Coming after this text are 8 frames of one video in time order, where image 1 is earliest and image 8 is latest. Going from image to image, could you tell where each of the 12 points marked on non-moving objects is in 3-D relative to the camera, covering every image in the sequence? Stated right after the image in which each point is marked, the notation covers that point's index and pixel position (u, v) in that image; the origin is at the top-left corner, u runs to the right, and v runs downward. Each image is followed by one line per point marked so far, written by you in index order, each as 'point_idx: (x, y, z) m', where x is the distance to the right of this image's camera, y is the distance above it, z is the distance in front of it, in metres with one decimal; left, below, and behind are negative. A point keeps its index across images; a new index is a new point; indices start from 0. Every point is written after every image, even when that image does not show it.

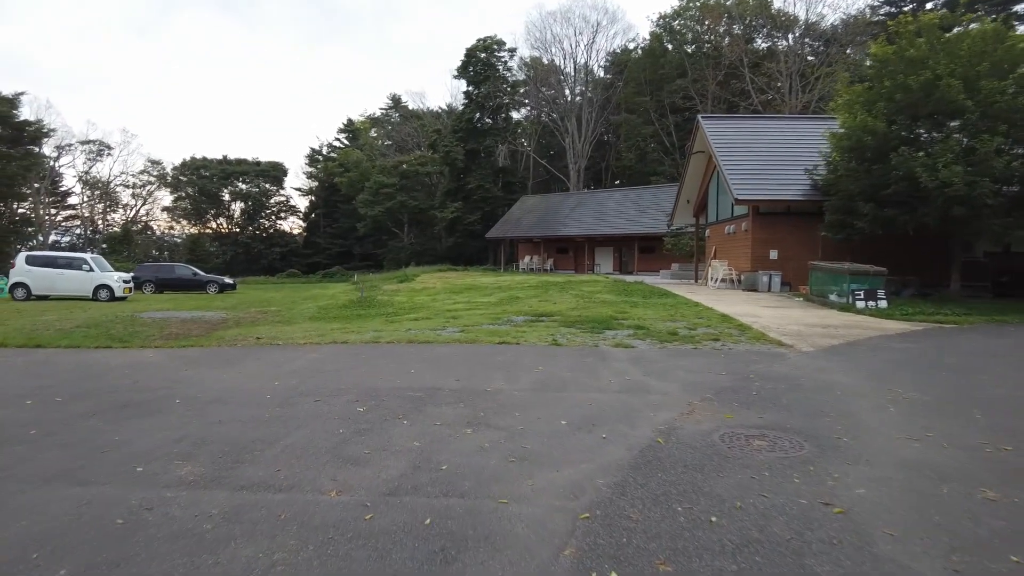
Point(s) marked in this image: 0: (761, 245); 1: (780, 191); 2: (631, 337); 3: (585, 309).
0: (+7.2, +1.3, +19.1) m
1: (+7.5, +2.7, +18.4) m
2: (+1.7, -0.7, +9.9) m
3: (+1.5, -0.5, +14.0) m
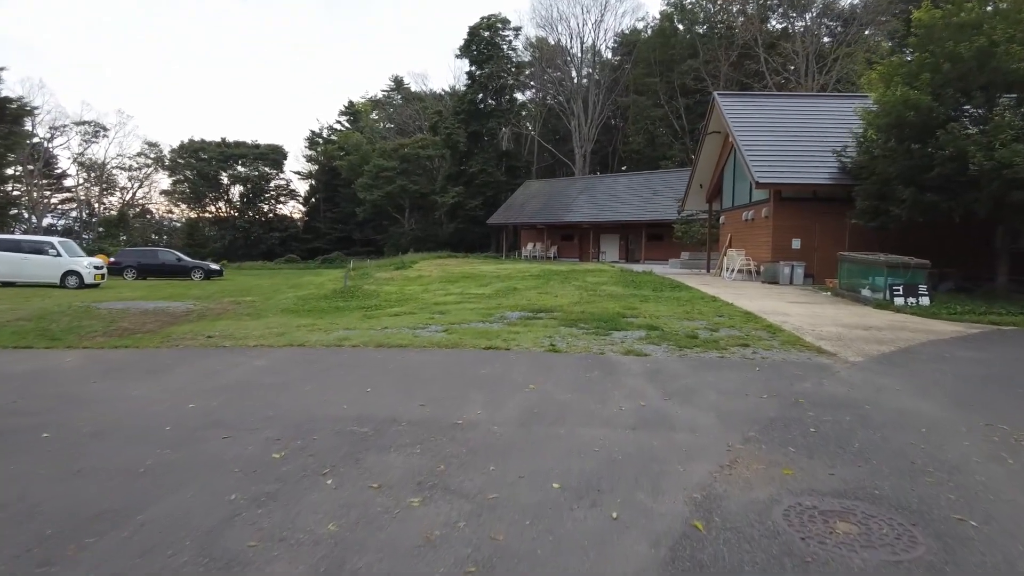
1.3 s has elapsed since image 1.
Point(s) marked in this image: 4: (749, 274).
0: (+7.1, +1.5, +17.5) m
1: (+7.4, +2.9, +16.8) m
2: (+1.6, -0.7, +8.3) m
3: (+1.4, -0.3, +12.4) m
4: (+6.8, +0.4, +18.9) m
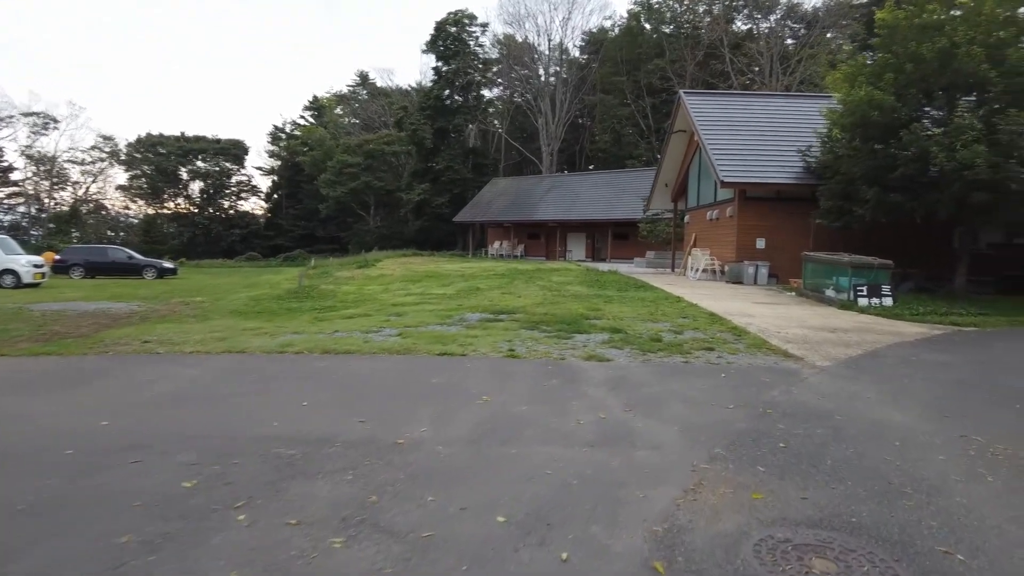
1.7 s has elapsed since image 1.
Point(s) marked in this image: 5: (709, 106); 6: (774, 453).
0: (+6.2, +1.5, +17.4) m
1: (+6.5, +2.9, +16.7) m
2: (+1.1, -0.7, +8.0) m
3: (+0.7, -0.3, +12.1) m
4: (+5.7, +0.4, +18.8) m
5: (+5.8, +5.4, +19.3) m
6: (+1.7, -1.0, +4.2) m
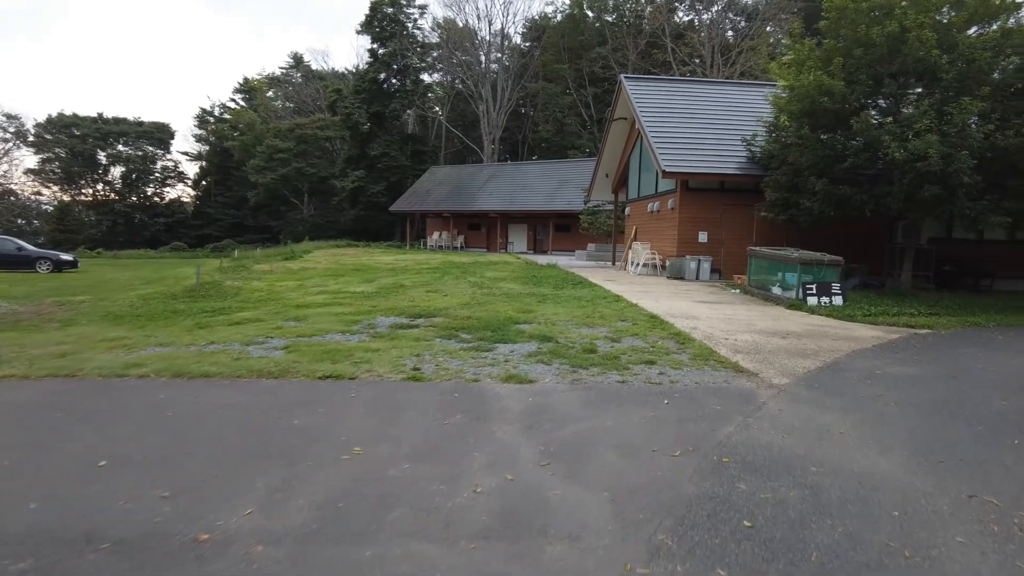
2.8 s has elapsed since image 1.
0: (+4.4, +1.6, +16.5) m
1: (+4.8, +3.0, +15.8) m
2: (+0.2, -0.7, +6.7) m
3: (-0.6, -0.3, +10.8) m
4: (+3.9, +0.5, +17.9) m
5: (+3.9, +5.5, +18.4) m
6: (+1.0, -1.1, +3.0) m
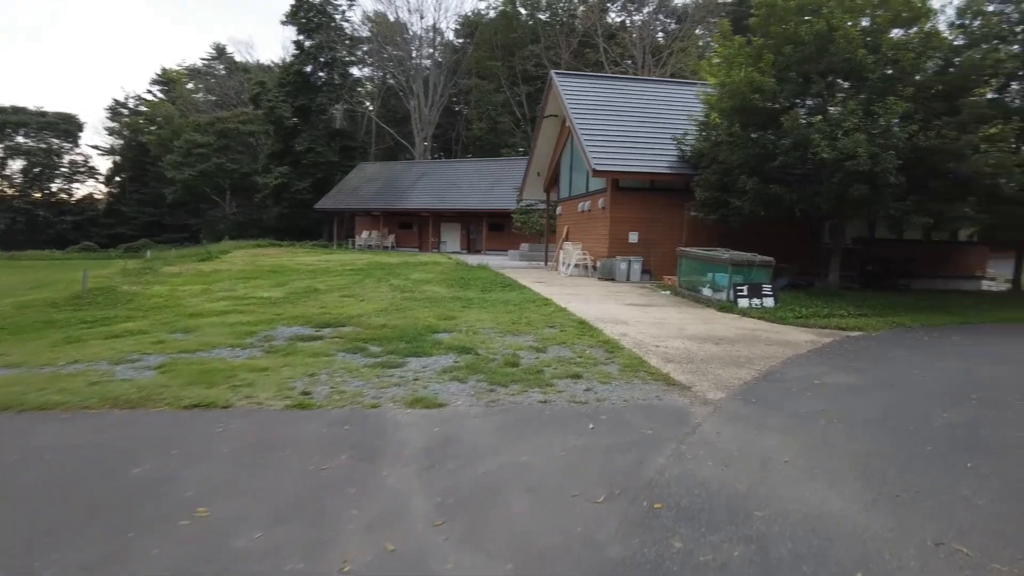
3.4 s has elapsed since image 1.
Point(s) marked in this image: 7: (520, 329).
0: (+2.6, +1.5, +16.1) m
1: (+3.1, +3.0, +15.5) m
2: (-0.7, -0.8, +6.0) m
3: (-1.8, -0.4, +9.9) m
4: (+2.0, +0.5, +17.4) m
5: (+1.9, +5.4, +17.9) m
6: (+0.6, -1.2, +2.3) m
7: (+0.1, -0.5, +8.7) m
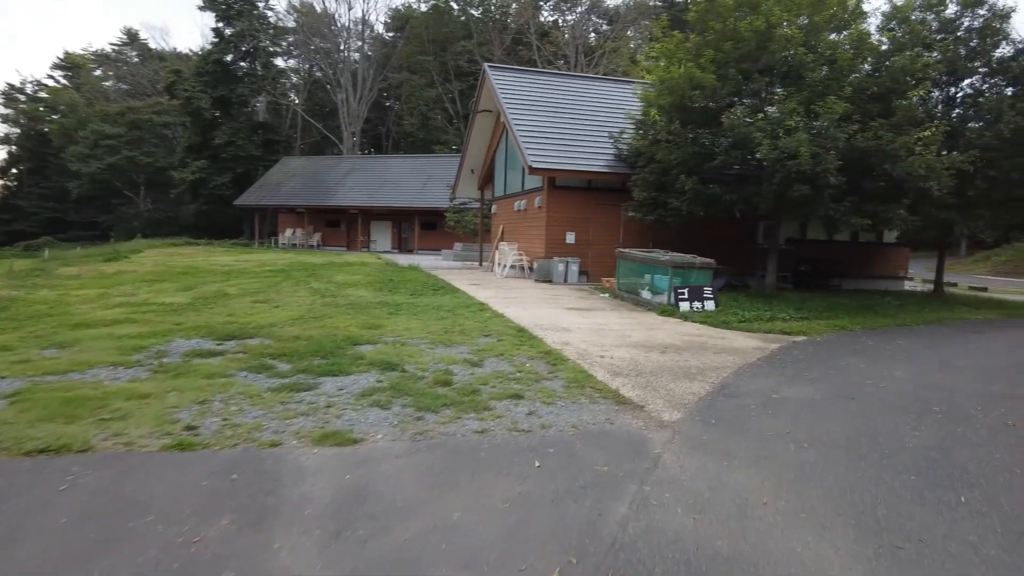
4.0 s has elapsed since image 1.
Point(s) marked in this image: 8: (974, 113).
0: (+1.1, +1.5, +15.6) m
1: (+1.6, +2.9, +15.0) m
2: (-1.2, -0.9, +5.1) m
3: (-2.7, -0.4, +9.0) m
4: (+0.3, +0.5, +16.8) m
5: (+0.1, +5.4, +17.2) m
6: (+0.4, -1.3, +1.6) m
7: (-0.7, -0.6, +8.0) m
8: (+10.2, +3.8, +14.5) m
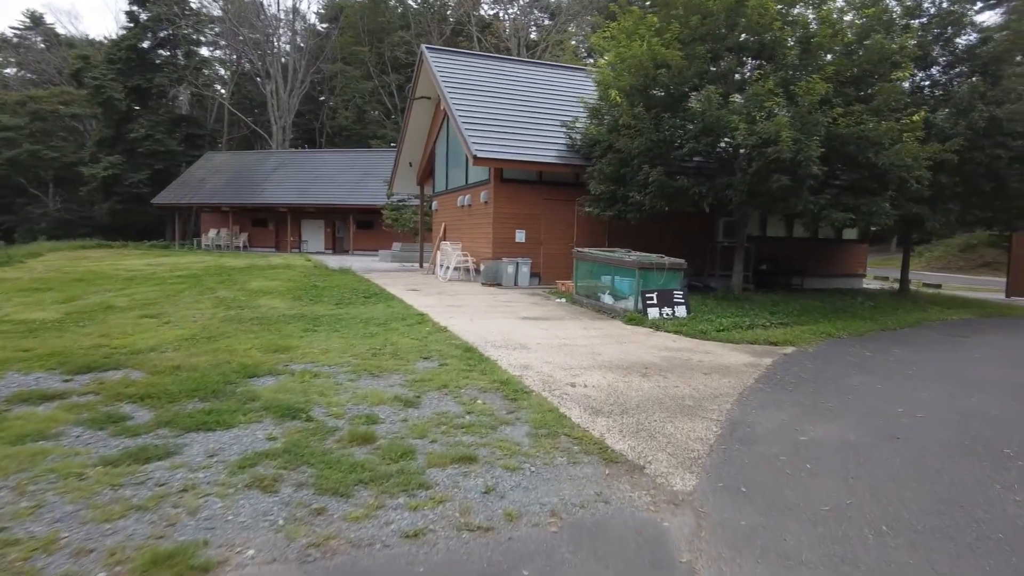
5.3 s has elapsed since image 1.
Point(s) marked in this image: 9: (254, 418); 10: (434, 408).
0: (-0.2, +1.4, +14.0) m
1: (+0.4, +2.8, +13.5) m
2: (-1.5, -1.0, +3.4) m
3: (-3.3, -0.6, +7.1) m
4: (-1.0, +0.4, +15.2) m
5: (-1.3, +5.3, +15.6) m
6: (+0.4, -1.4, +0.1) m
7: (-1.2, -0.7, +6.3) m
8: (+9.0, +3.9, +13.8) m
9: (-1.8, -0.9, +4.6) m
10: (-0.6, -0.9, +4.9) m
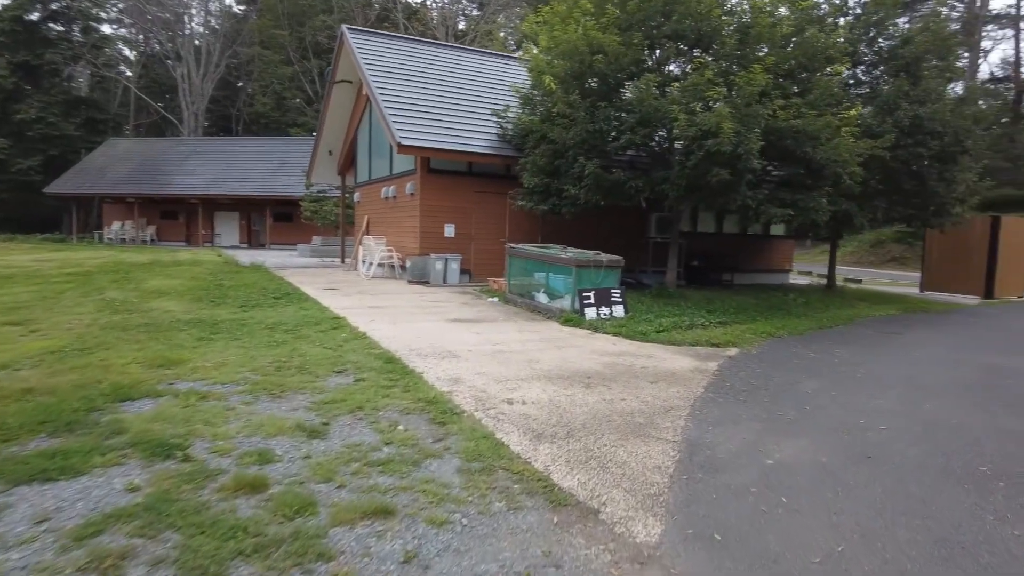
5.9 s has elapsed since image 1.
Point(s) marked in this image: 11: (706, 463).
0: (-1.6, +1.4, +13.2) m
1: (-1.0, +2.9, +12.7) m
2: (-1.8, -1.1, +2.5) m
3: (-4.0, -0.6, +6.0) m
4: (-2.6, +0.4, +14.3) m
5: (-2.9, +5.4, +14.6) m
6: (+0.5, -1.5, -0.6) m
7: (-1.8, -0.8, +5.4) m
8: (+7.5, +4.0, +13.9) m
9: (-2.2, -0.9, +3.7) m
10: (-1.0, -0.9, +4.1) m
11: (+1.2, -1.1, +4.1) m
